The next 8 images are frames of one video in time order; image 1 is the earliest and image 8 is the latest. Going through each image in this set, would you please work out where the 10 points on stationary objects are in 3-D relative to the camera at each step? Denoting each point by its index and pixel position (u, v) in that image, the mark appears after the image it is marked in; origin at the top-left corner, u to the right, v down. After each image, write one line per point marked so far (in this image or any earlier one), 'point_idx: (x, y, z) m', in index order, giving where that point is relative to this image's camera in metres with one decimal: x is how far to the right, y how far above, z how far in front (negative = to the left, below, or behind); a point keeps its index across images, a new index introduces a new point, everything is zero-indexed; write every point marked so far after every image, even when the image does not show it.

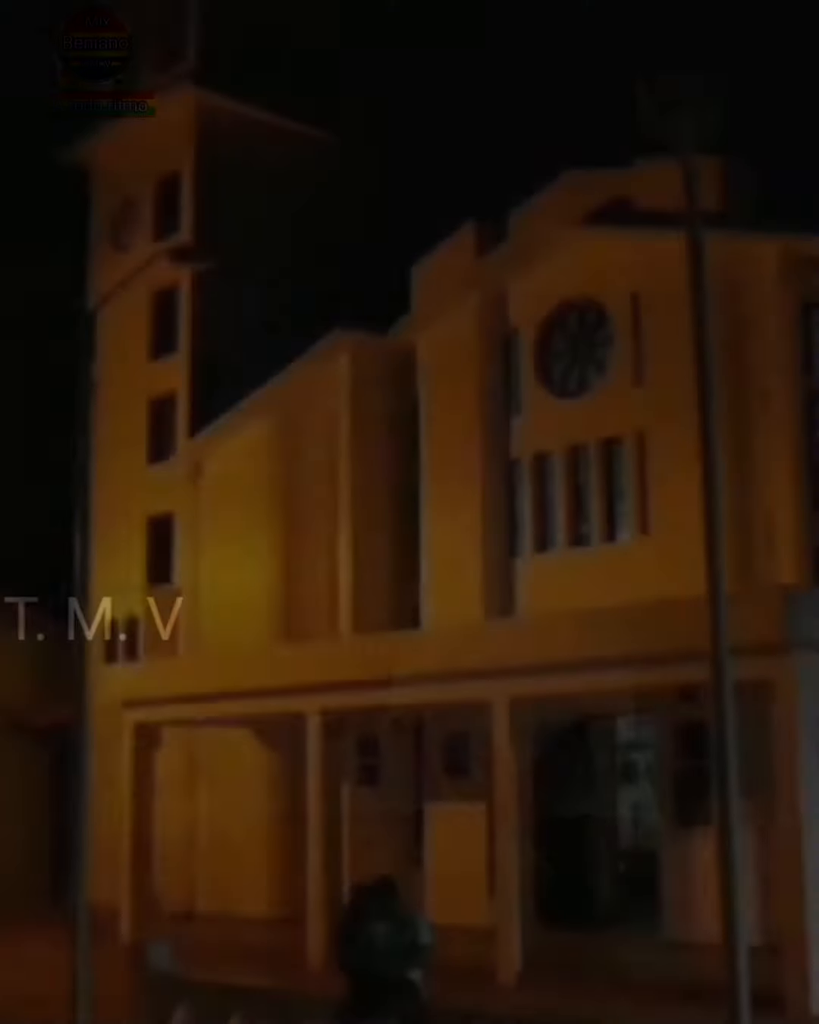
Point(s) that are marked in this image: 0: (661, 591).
0: (+2.9, -1.0, +19.0) m
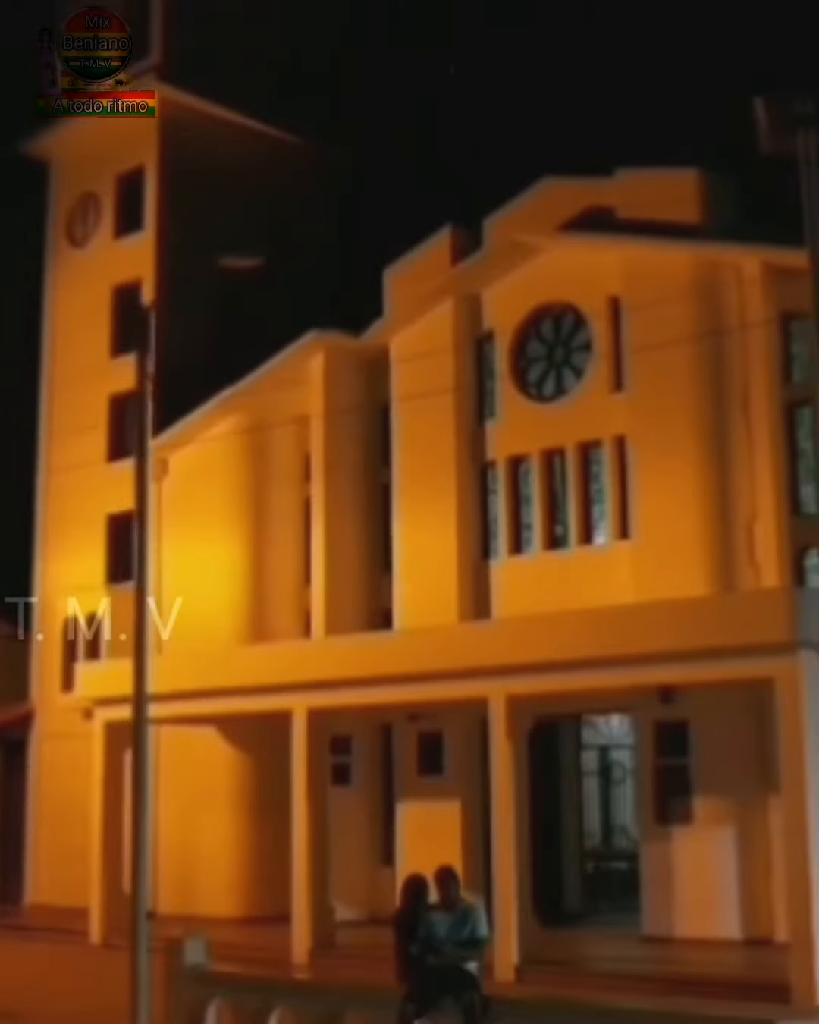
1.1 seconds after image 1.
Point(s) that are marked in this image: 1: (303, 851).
0: (+2.7, -1.0, +19.4) m
1: (-1.1, -3.9, +18.5) m
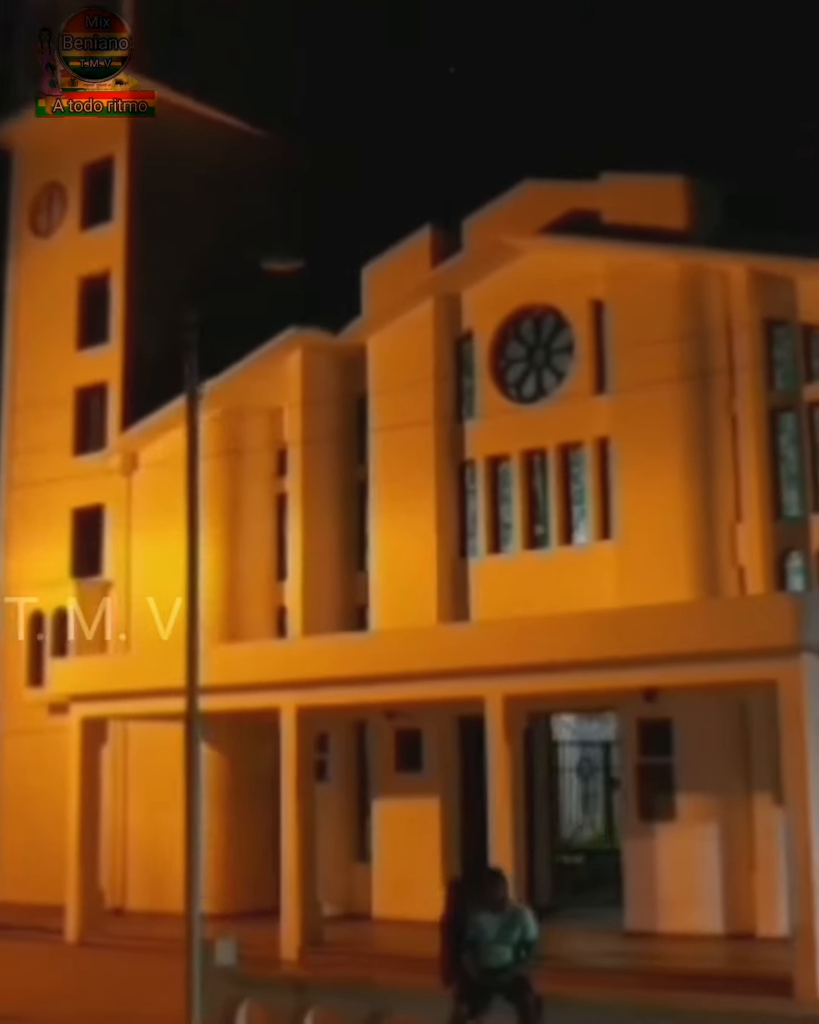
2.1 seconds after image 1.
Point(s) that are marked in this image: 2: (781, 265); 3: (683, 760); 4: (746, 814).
0: (+2.5, -1.1, +19.7) m
1: (-1.3, -3.9, +18.6) m
2: (+4.2, +2.9, +18.6) m
3: (+3.2, -2.9, +18.6) m
4: (+3.8, -3.4, +18.1) m
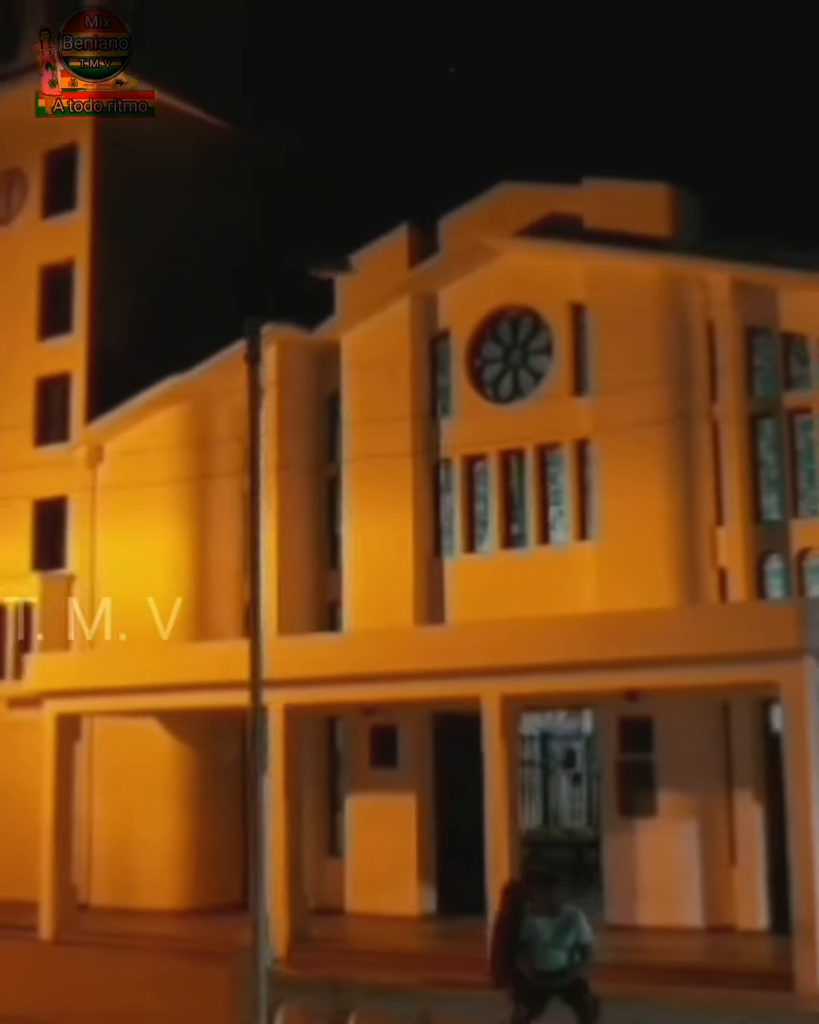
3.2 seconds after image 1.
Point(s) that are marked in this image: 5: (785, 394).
0: (+2.3, -1.1, +20.0) m
1: (-1.5, -3.9, +18.7) m
2: (+4.1, +2.8, +19.1) m
3: (+3.0, -2.9, +19.0) m
4: (+3.7, -3.5, +18.6) m
5: (+4.5, +1.4, +19.2) m
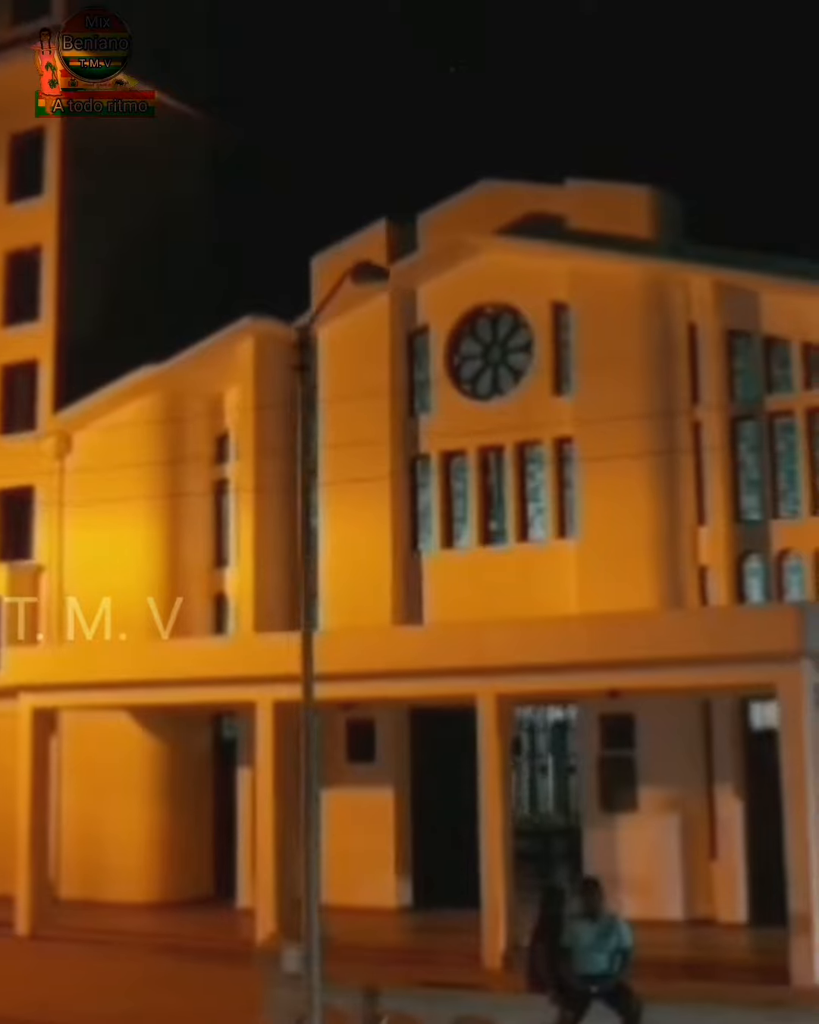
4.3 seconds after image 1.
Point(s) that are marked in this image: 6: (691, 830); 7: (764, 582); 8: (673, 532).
0: (+2.1, -1.0, +20.2) m
1: (-1.6, -3.8, +18.7) m
2: (+4.0, +2.8, +19.4) m
3: (+2.8, -2.9, +19.3) m
4: (+3.5, -3.5, +19.0) m
5: (+4.3, +1.4, +19.5) m
6: (+3.3, -3.7, +18.9) m
7: (+4.3, -0.9, +19.4) m
8: (+3.2, -0.3, +19.7) m
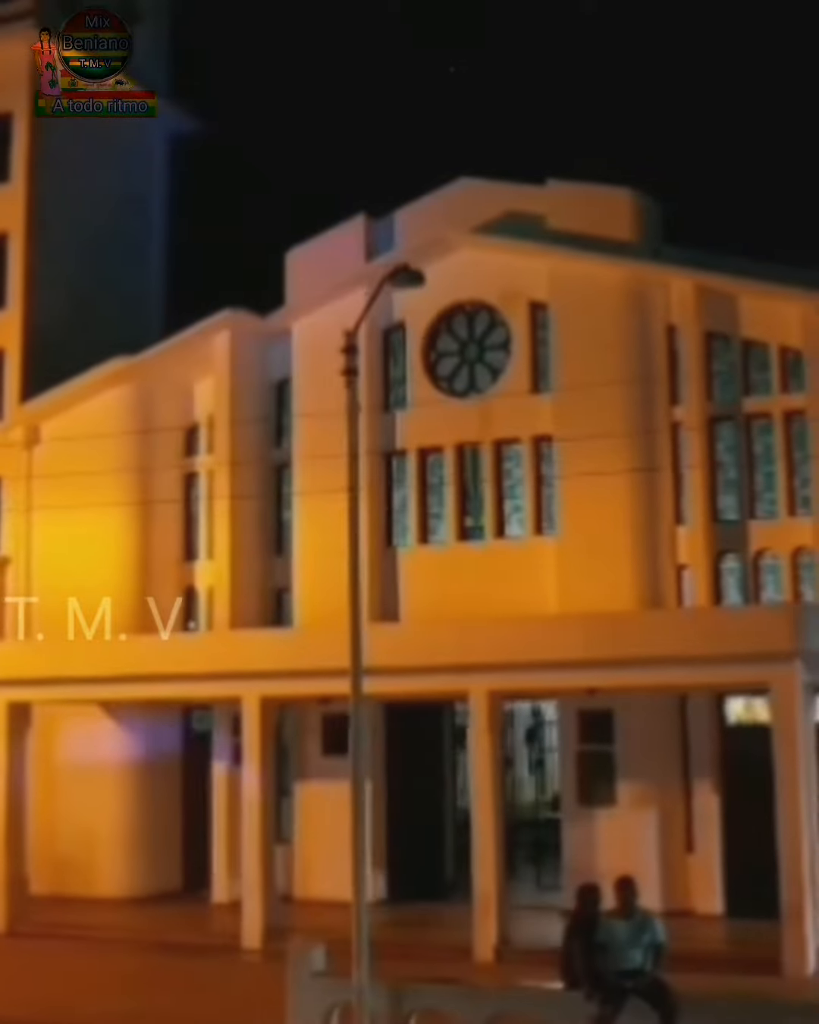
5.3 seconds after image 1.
0: (+1.8, -1.0, +20.5) m
1: (-1.8, -3.8, +18.7) m
2: (+3.9, +2.8, +19.7) m
3: (+2.6, -2.9, +19.6) m
4: (+3.3, -3.5, +19.3) m
5: (+4.1, +1.4, +19.9) m
6: (+3.1, -3.7, +19.3) m
7: (+4.1, -0.9, +19.8) m
8: (+3.0, -0.2, +20.0) m
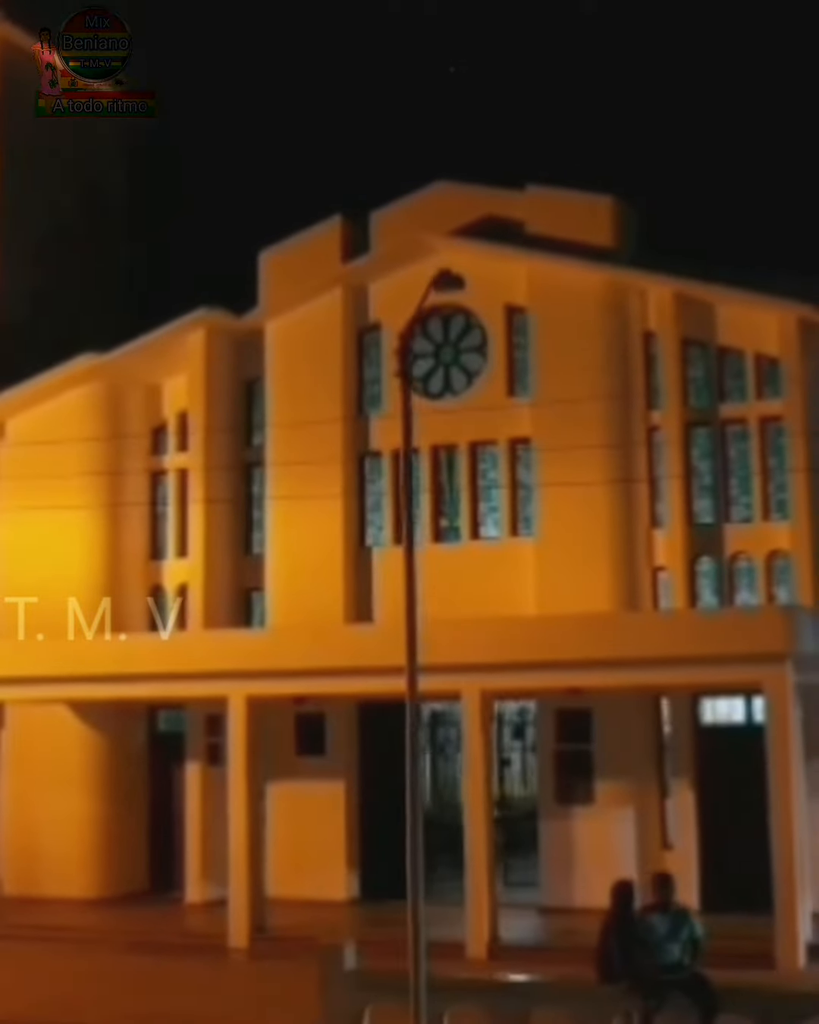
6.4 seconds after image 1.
0: (+1.5, -1.0, +20.7) m
1: (-2.0, -3.8, +18.7) m
2: (+3.7, +2.8, +20.1) m
3: (+2.4, -2.9, +19.9) m
4: (+3.1, -3.5, +19.7) m
5: (+3.9, +1.3, +20.3) m
6: (+2.9, -3.8, +19.6) m
7: (+3.9, -0.9, +20.2) m
8: (+2.8, -0.3, +20.3) m
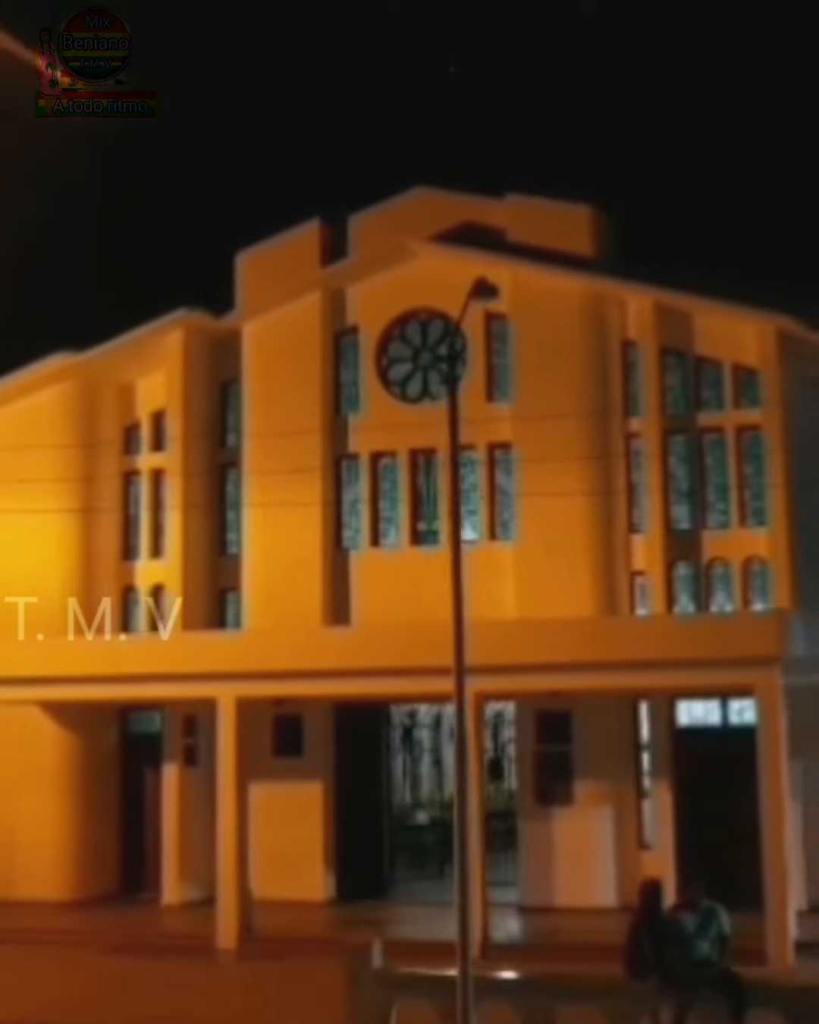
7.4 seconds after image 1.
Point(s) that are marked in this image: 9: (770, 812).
0: (+1.3, -1.1, +20.9) m
1: (-2.1, -3.8, +18.7) m
2: (+3.5, +2.7, +20.5) m
3: (+2.1, -3.0, +20.2) m
4: (+2.8, -3.6, +20.0) m
5: (+3.7, +1.3, +20.7) m
6: (+2.7, -3.8, +19.9) m
7: (+3.6, -1.0, +20.6) m
8: (+2.5, -0.3, +20.6) m
9: (+3.8, -3.1, +16.9) m
